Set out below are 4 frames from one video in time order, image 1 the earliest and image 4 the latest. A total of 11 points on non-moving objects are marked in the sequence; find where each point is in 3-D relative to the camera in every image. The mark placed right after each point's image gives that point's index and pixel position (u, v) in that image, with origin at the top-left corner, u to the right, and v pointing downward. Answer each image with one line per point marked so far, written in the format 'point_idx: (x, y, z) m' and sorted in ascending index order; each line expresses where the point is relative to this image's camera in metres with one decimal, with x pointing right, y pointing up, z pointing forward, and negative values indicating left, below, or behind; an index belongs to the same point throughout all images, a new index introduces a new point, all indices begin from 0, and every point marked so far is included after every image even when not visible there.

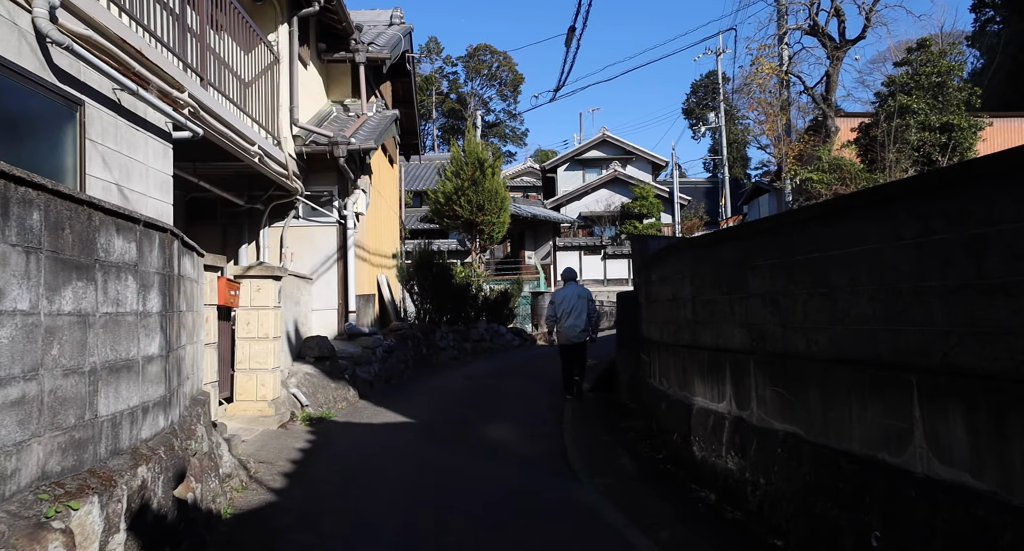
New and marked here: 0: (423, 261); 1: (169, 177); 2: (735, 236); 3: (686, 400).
0: (-1.6, +0.2, +13.8) m
1: (-2.5, +0.7, +5.6) m
2: (+1.6, +0.3, +5.4) m
3: (+1.5, -1.0, +6.4) m
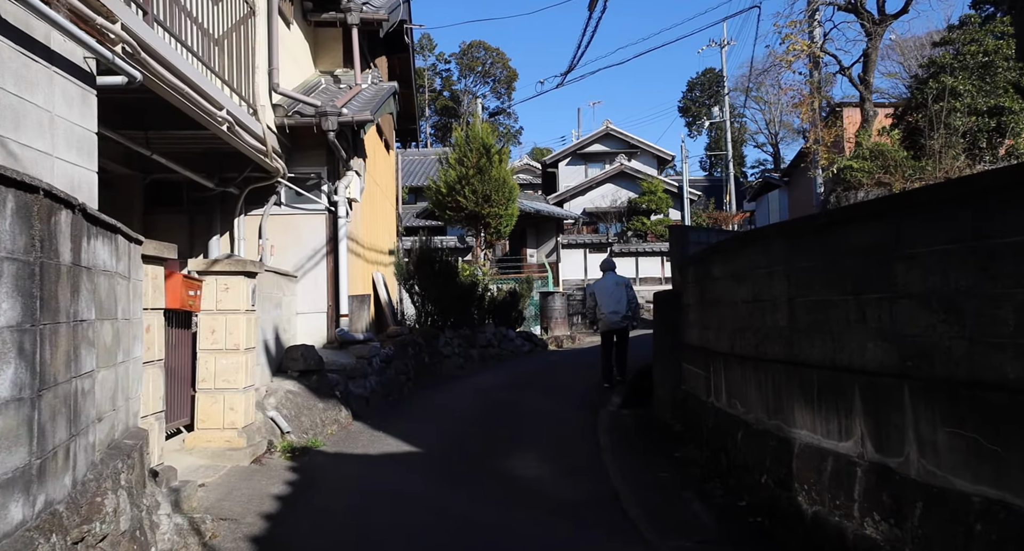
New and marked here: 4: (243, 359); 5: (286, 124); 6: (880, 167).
0: (-1.4, +0.3, +12.3) m
1: (-2.3, +0.8, +4.1) m
2: (+1.8, +0.3, +4.0) m
3: (+1.7, -1.0, +4.9) m
4: (-2.1, -0.7, +6.0) m
5: (-2.4, +1.6, +8.1) m
6: (+7.0, +2.1, +14.5) m
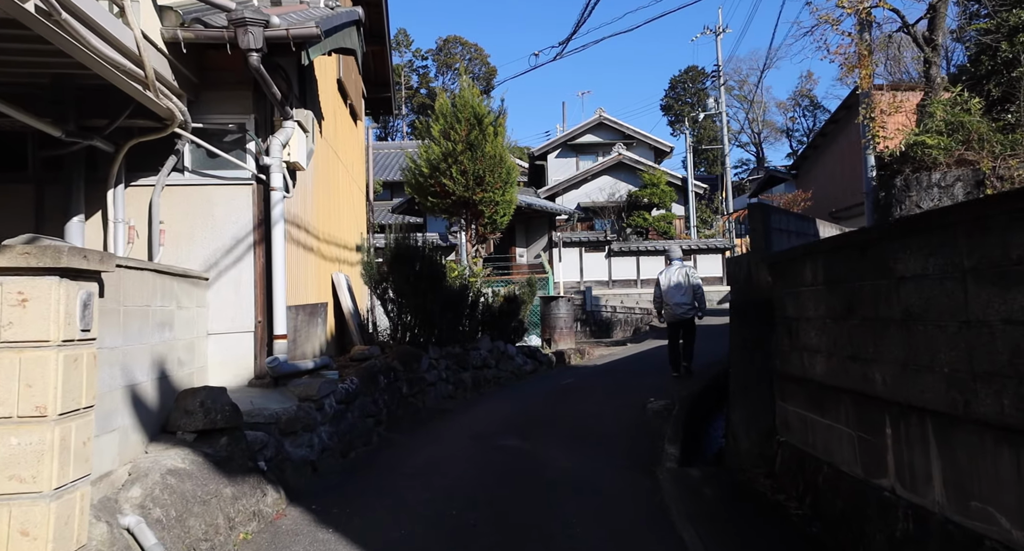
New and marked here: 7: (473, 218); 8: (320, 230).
0: (-1.4, +0.3, +9.4) m
1: (-2.0, +0.8, +1.2) m
2: (+2.1, +0.3, +1.2) m
3: (+2.0, -1.0, +2.1) m
4: (-1.9, -0.7, +3.2) m
5: (-2.2, +1.6, +5.2) m
6: (+6.9, +2.1, +11.9) m
7: (-0.9, +1.2, +17.3) m
8: (-2.1, +0.5, +8.3) m
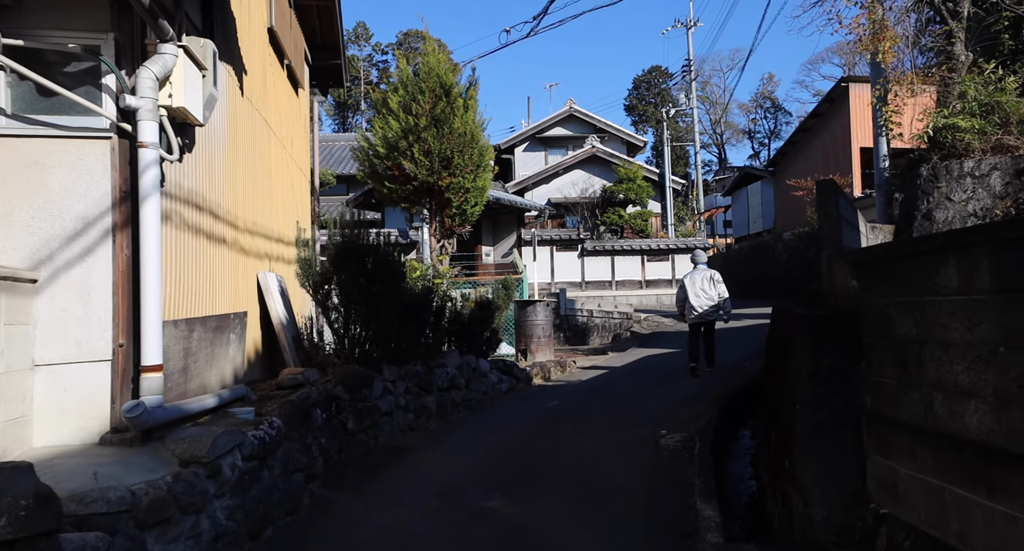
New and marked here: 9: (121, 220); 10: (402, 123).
0: (-1.6, +0.3, +7.5) m
1: (-1.8, +0.8, -0.7) m
2: (+2.3, +0.3, -0.6) m
3: (+2.1, -1.0, +0.4) m
4: (-1.8, -0.7, +1.2) m
5: (-2.3, +1.6, +3.2) m
6: (+6.6, +2.0, +10.3) m
7: (-1.6, +1.2, +15.4) m
8: (-2.2, +0.5, +6.3) m
9: (-2.0, +0.3, +4.0) m
10: (-2.1, +2.7, +14.6) m
